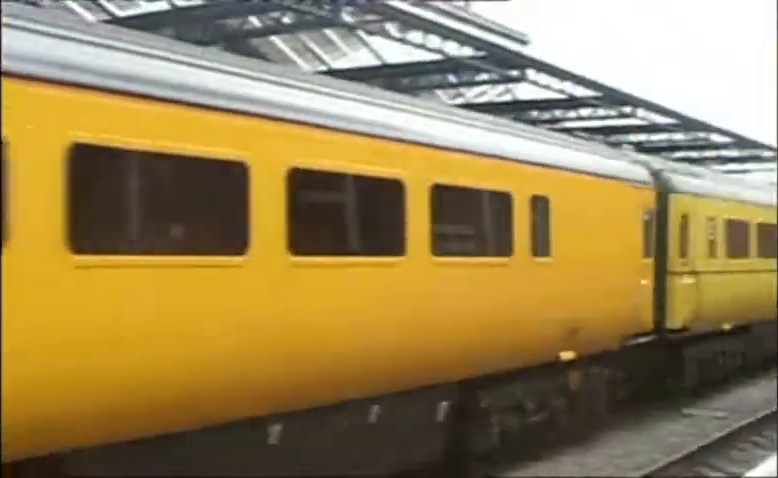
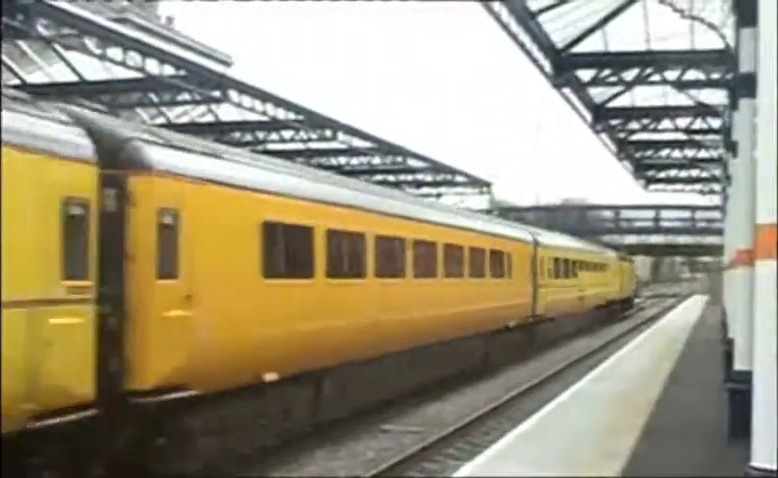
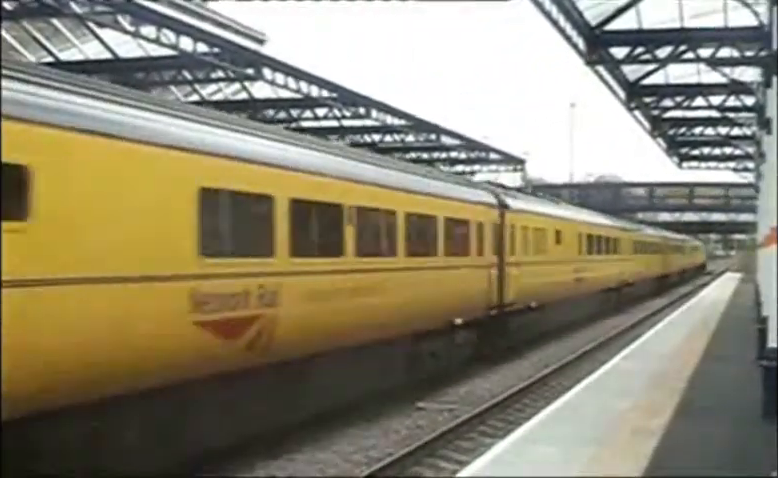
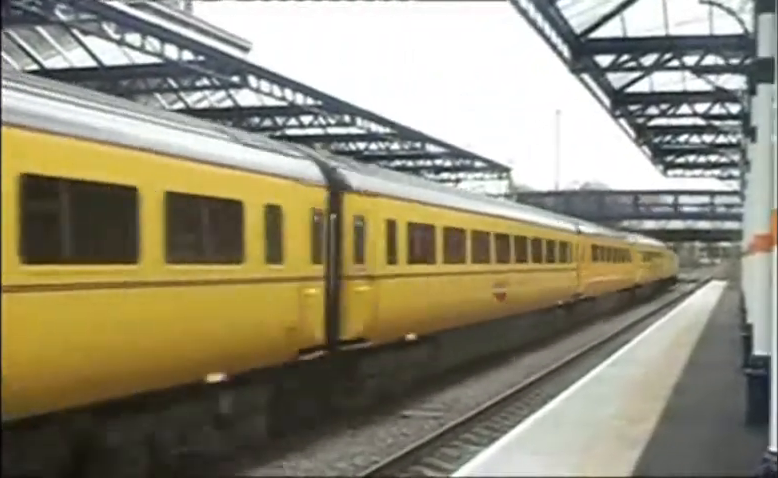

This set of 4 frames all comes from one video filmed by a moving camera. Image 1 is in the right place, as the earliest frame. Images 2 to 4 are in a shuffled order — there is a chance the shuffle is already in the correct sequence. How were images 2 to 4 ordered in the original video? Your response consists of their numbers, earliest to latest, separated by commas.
2, 4, 3
